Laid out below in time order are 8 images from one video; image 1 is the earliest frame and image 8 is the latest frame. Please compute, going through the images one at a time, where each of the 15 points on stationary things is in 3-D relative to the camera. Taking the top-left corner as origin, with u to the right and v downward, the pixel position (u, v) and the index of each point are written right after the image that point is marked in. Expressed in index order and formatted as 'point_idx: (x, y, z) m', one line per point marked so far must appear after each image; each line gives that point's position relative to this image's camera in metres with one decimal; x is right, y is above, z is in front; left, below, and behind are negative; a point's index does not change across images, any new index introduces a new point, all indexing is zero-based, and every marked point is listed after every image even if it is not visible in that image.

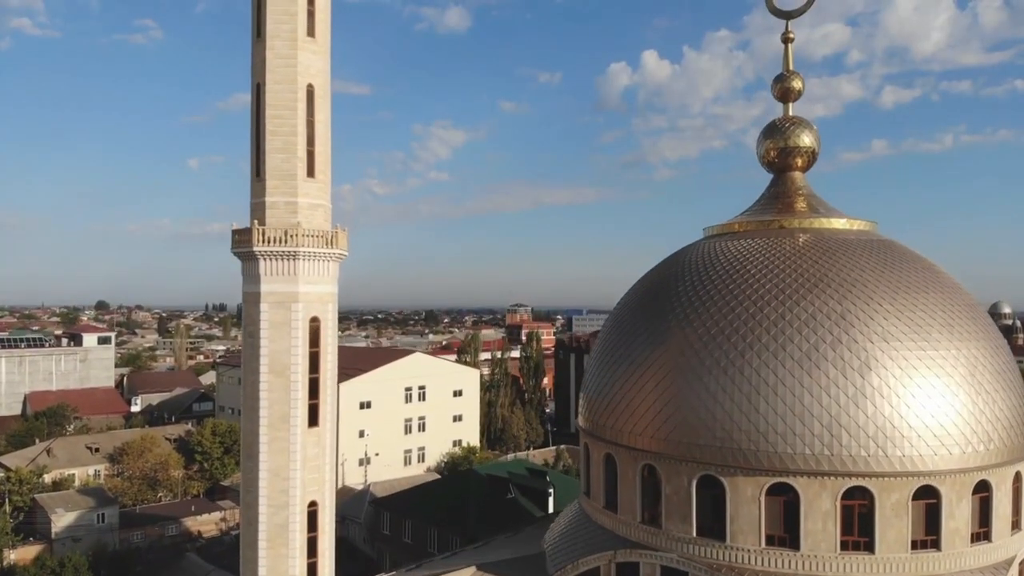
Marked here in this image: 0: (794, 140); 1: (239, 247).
0: (+3.1, +1.6, +7.6) m
1: (-2.6, +0.4, +6.8) m
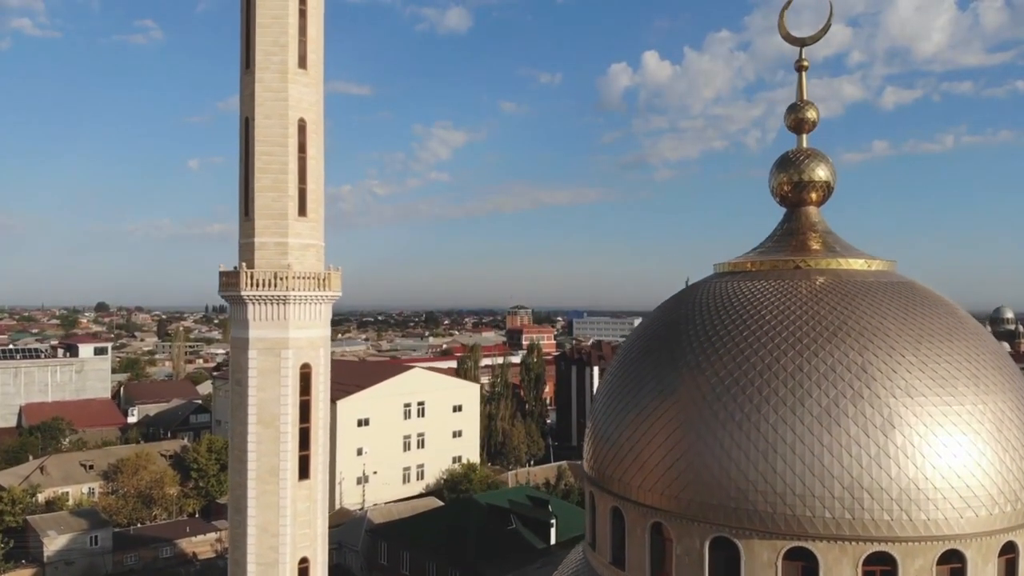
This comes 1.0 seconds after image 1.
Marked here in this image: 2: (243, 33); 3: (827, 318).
0: (+3.1, +1.2, +7.3) m
1: (-2.6, 0.0, +6.4) m
2: (-2.6, +2.4, +6.8) m
3: (+2.8, -0.3, +6.2) m
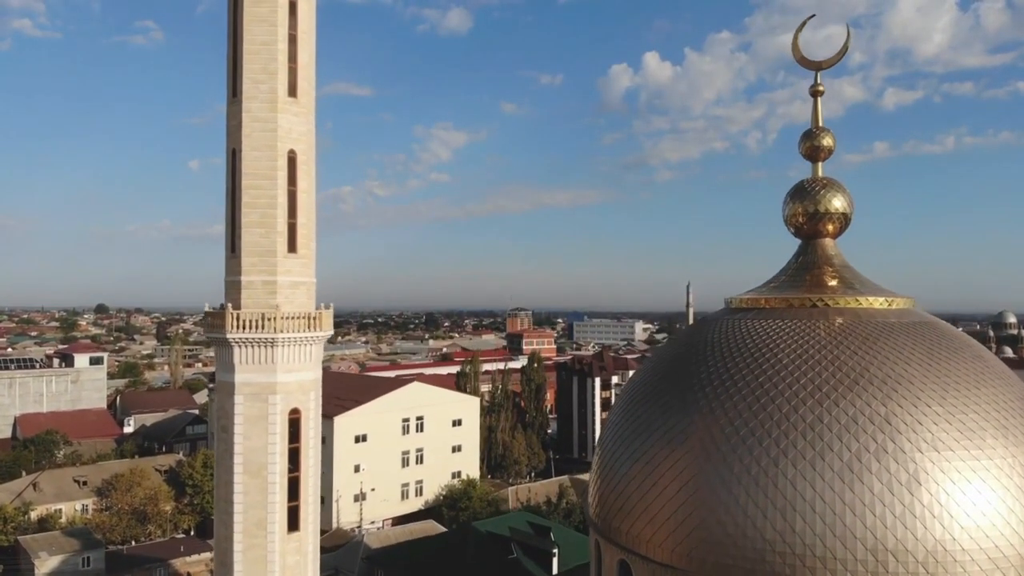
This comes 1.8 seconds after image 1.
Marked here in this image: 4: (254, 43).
0: (+3.1, +0.8, +6.9) m
1: (-2.6, -0.4, +6.1) m
2: (-2.6, +2.1, +6.4) m
3: (+2.8, -0.6, +5.8) m
4: (-2.4, +2.2, +6.4) m
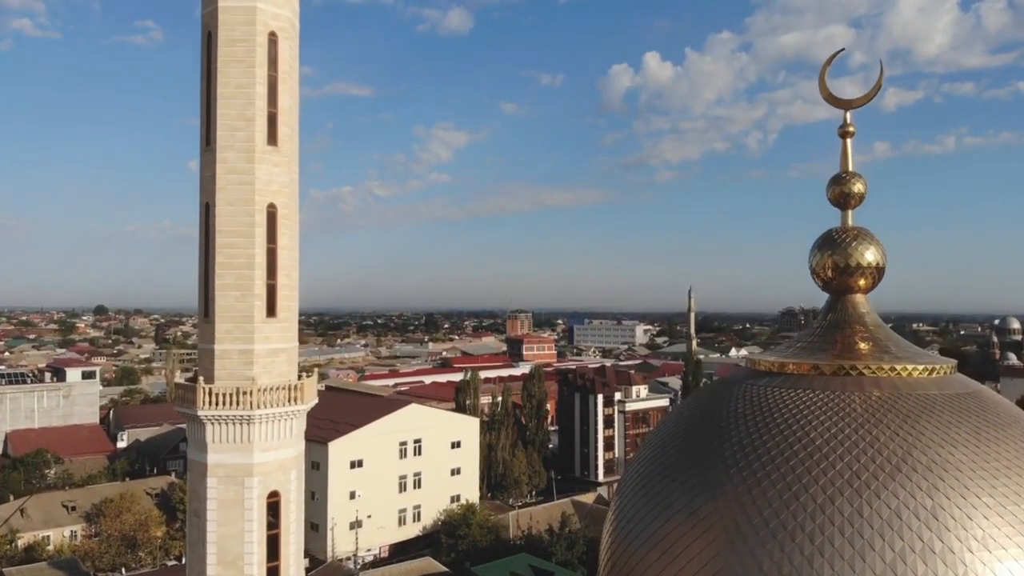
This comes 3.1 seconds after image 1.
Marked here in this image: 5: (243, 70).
0: (+3.1, +0.3, +6.3) m
1: (-2.6, -0.9, +5.5) m
2: (-2.6, +1.5, +5.8) m
3: (+2.8, -1.2, +5.2) m
4: (-2.4, +1.6, +5.8) m
5: (-2.3, +1.8, +5.8) m
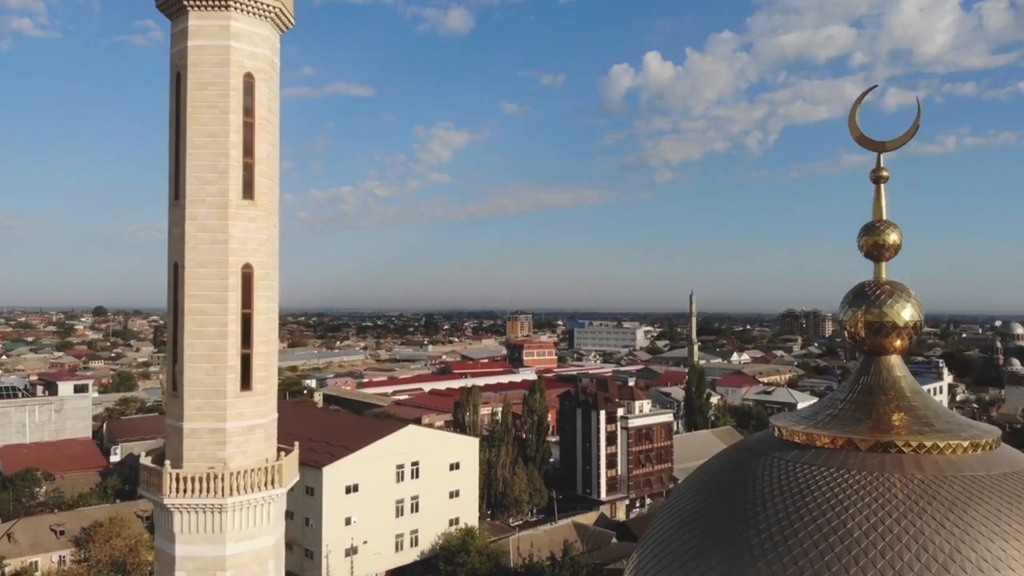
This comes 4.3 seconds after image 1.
0: (+3.1, -0.2, +5.8) m
1: (-2.6, -1.4, +5.0) m
2: (-2.6, +1.0, +5.3) m
3: (+2.8, -1.7, +4.7) m
4: (-2.3, +1.1, +5.3) m
5: (-2.2, +1.2, +5.3) m
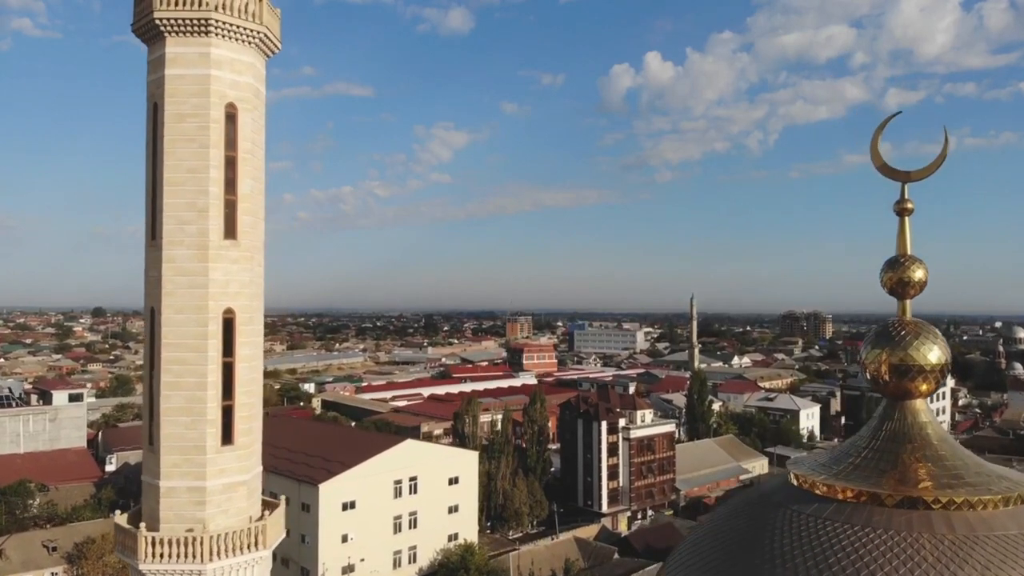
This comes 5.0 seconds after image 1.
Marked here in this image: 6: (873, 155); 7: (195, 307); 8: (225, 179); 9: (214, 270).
0: (+3.1, -0.5, +5.4) m
1: (-2.6, -1.7, +4.6) m
2: (-2.6, +0.7, +4.9) m
3: (+2.8, -2.0, +4.3) m
4: (-2.3, +0.8, +4.9) m
5: (-2.2, +0.9, +4.9) m
6: (+2.9, +1.1, +5.7) m
7: (-2.1, -0.1, +4.7) m
8: (-2.0, +0.8, +5.0) m
9: (-2.0, +0.1, +4.8) m
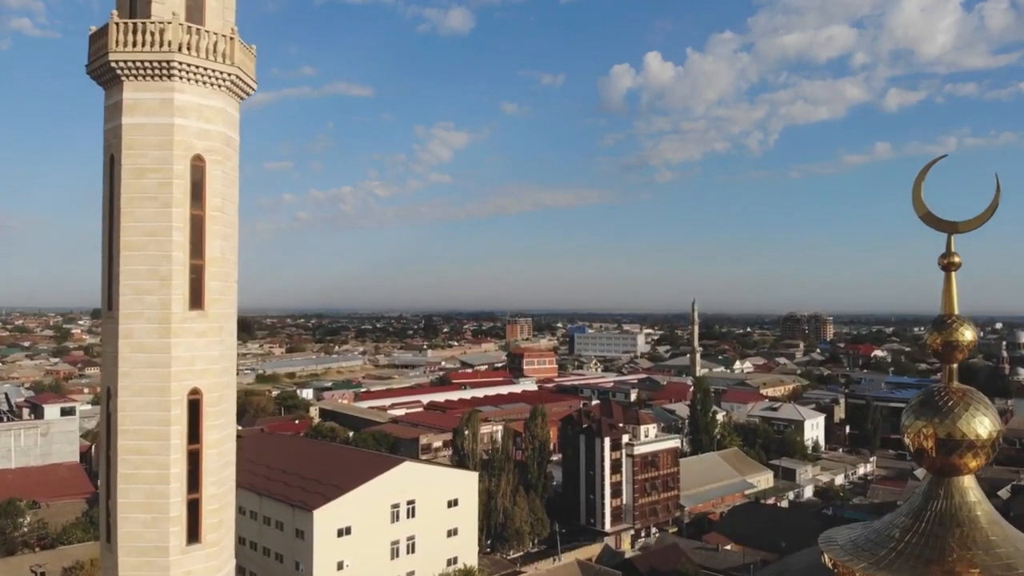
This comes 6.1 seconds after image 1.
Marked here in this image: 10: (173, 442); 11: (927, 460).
0: (+3.2, -1.0, +4.9) m
1: (-2.6, -2.2, +4.1) m
2: (-2.5, +0.2, +4.4) m
3: (+2.9, -2.5, +3.8) m
4: (-2.3, +0.4, +4.4) m
5: (-2.2, +0.5, +4.4) m
6: (+2.9, +0.6, +5.1) m
7: (-2.1, -0.6, +4.2) m
8: (-2.0, +0.3, +4.4) m
9: (-2.0, -0.3, +4.2) m
10: (-2.0, -0.9, +4.2) m
11: (+3.0, -1.2, +5.0) m
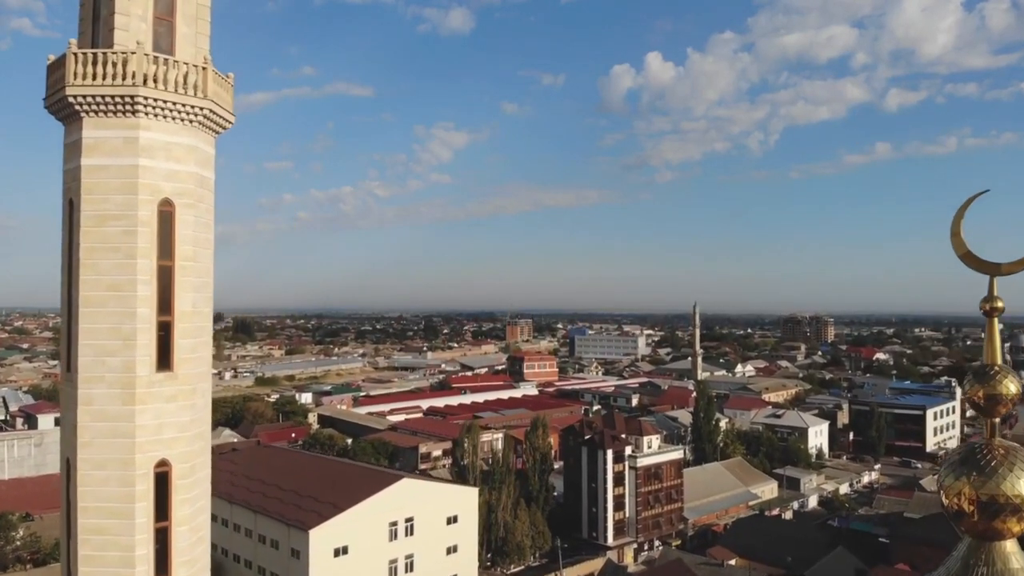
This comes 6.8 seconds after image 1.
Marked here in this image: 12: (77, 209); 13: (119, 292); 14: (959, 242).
0: (+3.2, -1.3, +4.5) m
1: (-2.5, -2.5, +3.6) m
2: (-2.5, -0.1, +4.0) m
3: (+2.9, -2.8, +3.4) m
4: (-2.3, 0.0, +3.9) m
5: (-2.2, +0.2, +4.0) m
6: (+3.0, +0.3, +4.7) m
7: (-2.1, -0.9, +3.8) m
8: (-2.0, 0.0, +4.0) m
9: (-2.0, -0.6, +3.8) m
10: (-2.0, -1.2, +3.8) m
11: (+3.0, -1.6, +4.6) m
12: (-2.8, +0.6, +4.7) m
13: (-2.2, 0.0, +3.9) m
14: (+3.0, +0.3, +4.8) m
